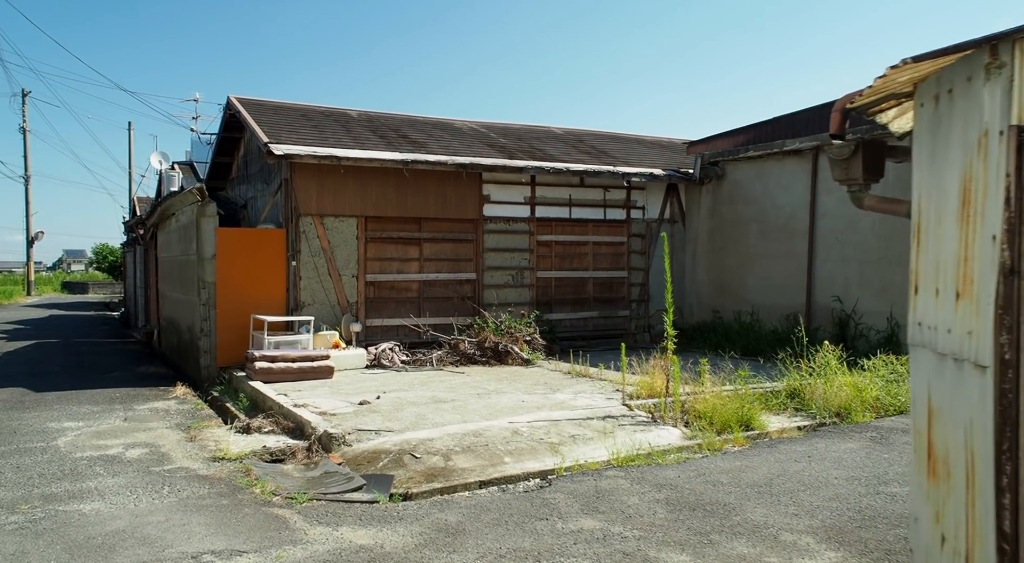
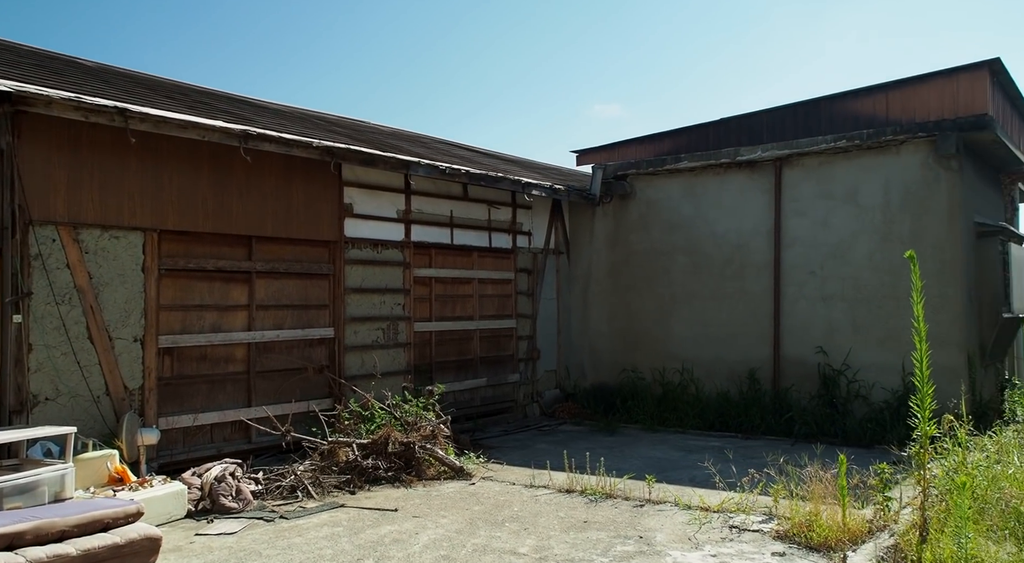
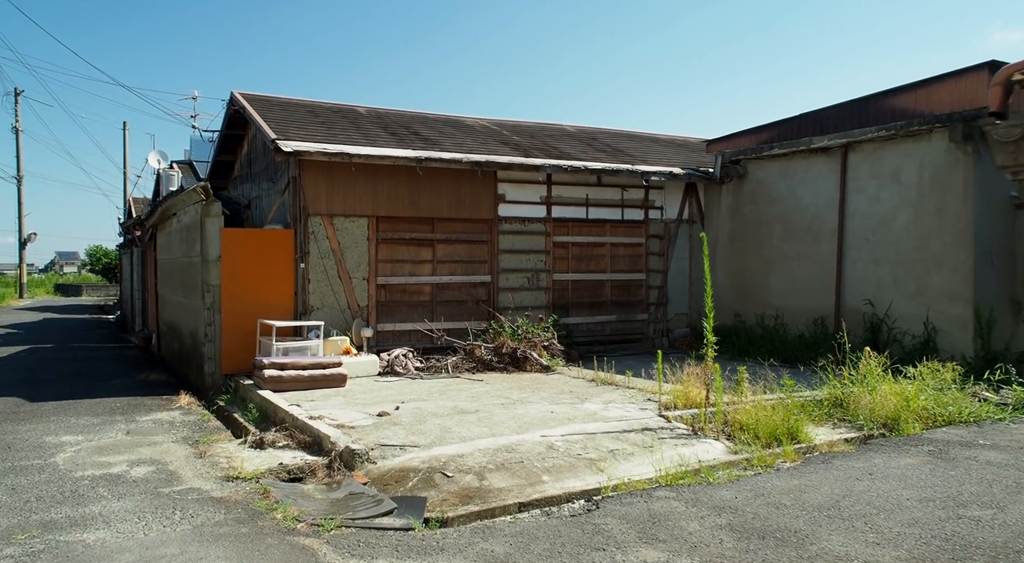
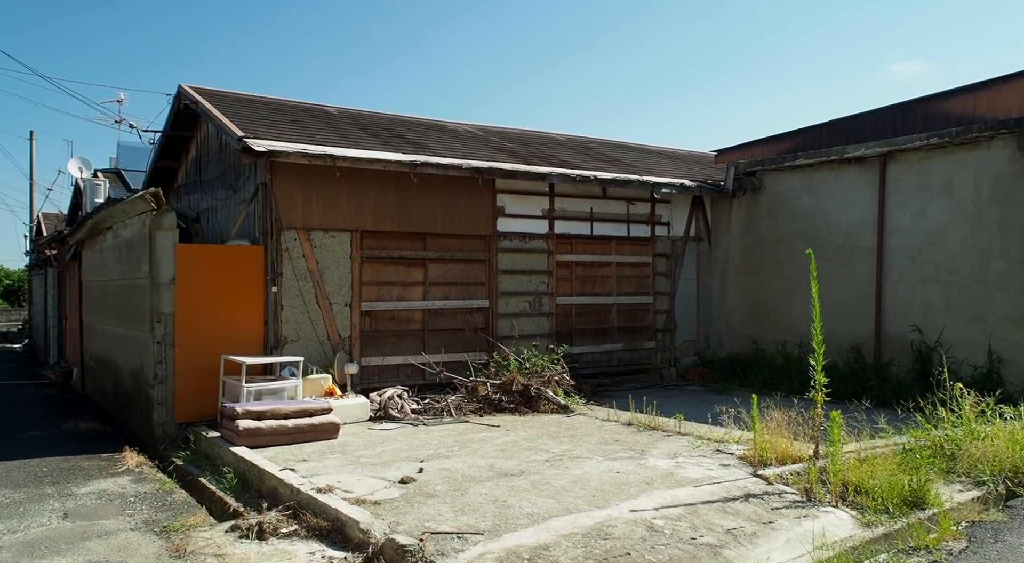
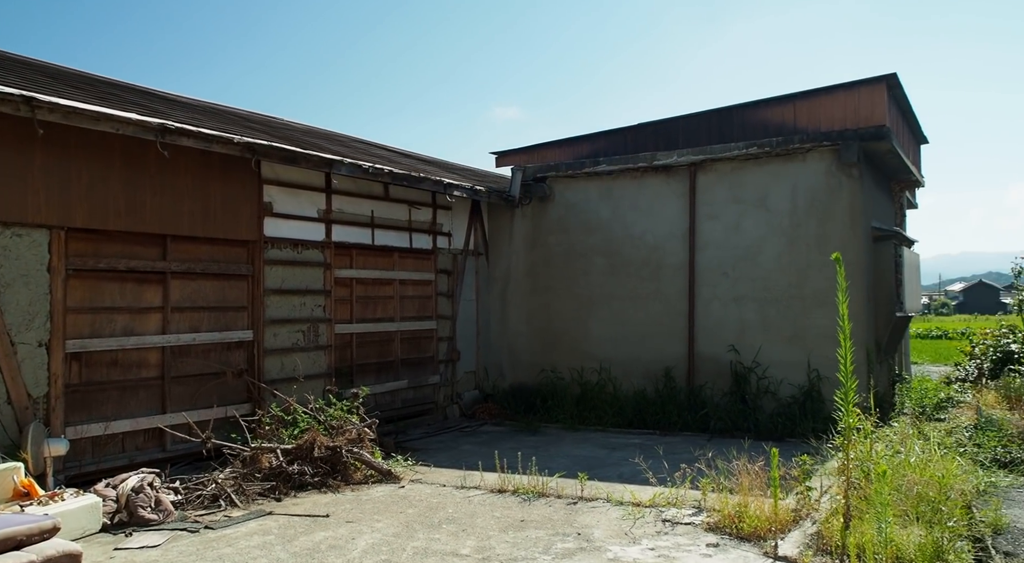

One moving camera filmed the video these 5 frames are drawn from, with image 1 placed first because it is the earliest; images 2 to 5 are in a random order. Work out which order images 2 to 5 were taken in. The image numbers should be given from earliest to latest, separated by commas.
3, 4, 2, 5
